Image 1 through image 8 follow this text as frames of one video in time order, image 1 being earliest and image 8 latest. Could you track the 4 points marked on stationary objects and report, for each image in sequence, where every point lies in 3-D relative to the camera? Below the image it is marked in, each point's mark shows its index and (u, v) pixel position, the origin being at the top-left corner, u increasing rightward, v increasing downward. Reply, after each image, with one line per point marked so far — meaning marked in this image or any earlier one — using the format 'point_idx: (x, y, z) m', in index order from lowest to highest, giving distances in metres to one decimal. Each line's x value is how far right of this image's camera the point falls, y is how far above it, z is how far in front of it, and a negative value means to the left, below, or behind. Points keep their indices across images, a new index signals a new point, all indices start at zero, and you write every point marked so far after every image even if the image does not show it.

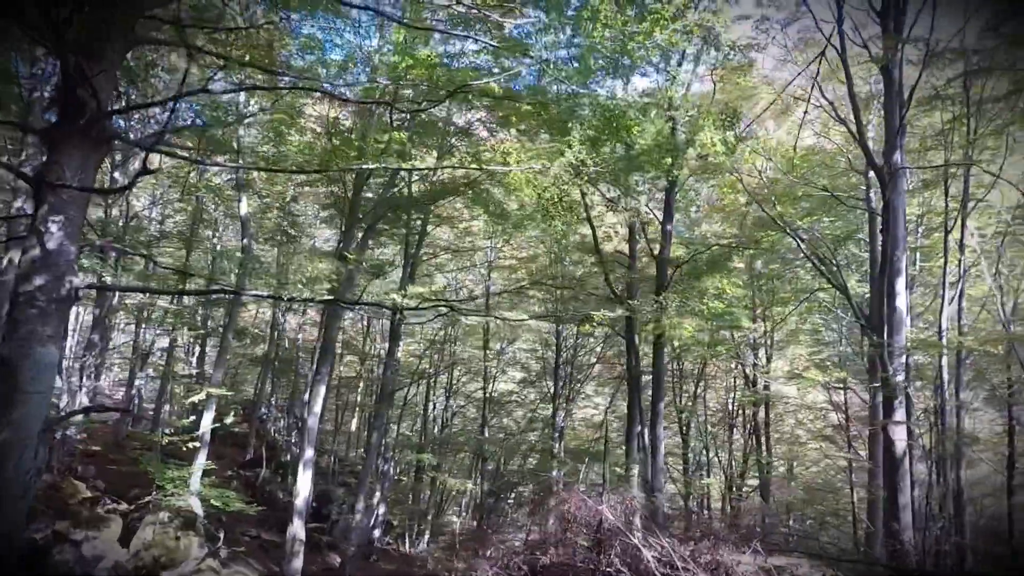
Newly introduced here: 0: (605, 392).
0: (+2.0, -2.3, +13.2) m
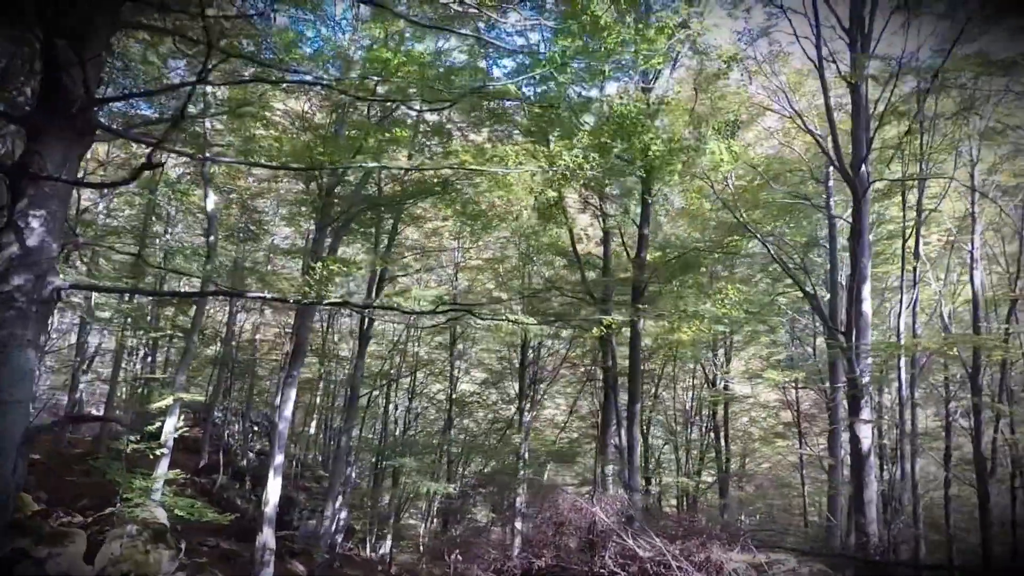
0: (+1.2, -2.3, +13.3) m
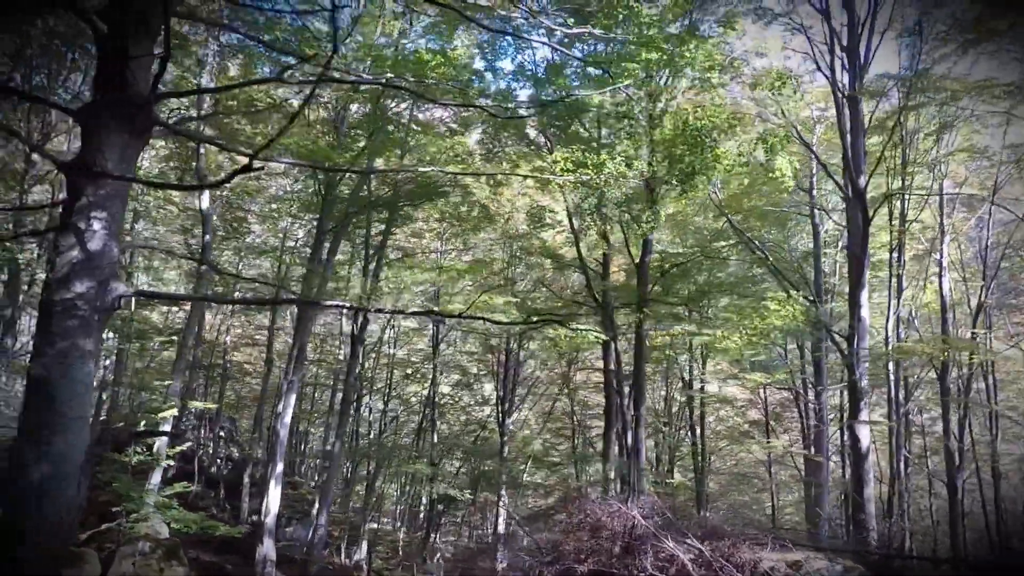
0: (+0.7, -2.4, +13.4) m
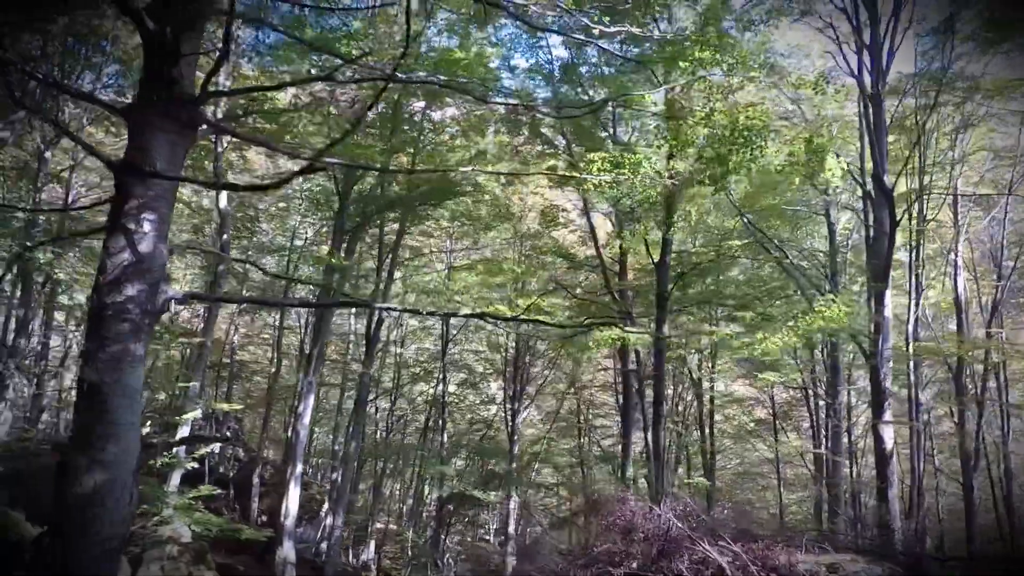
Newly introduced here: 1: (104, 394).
0: (+0.9, -2.4, +13.4) m
1: (-1.7, -0.4, +2.4) m
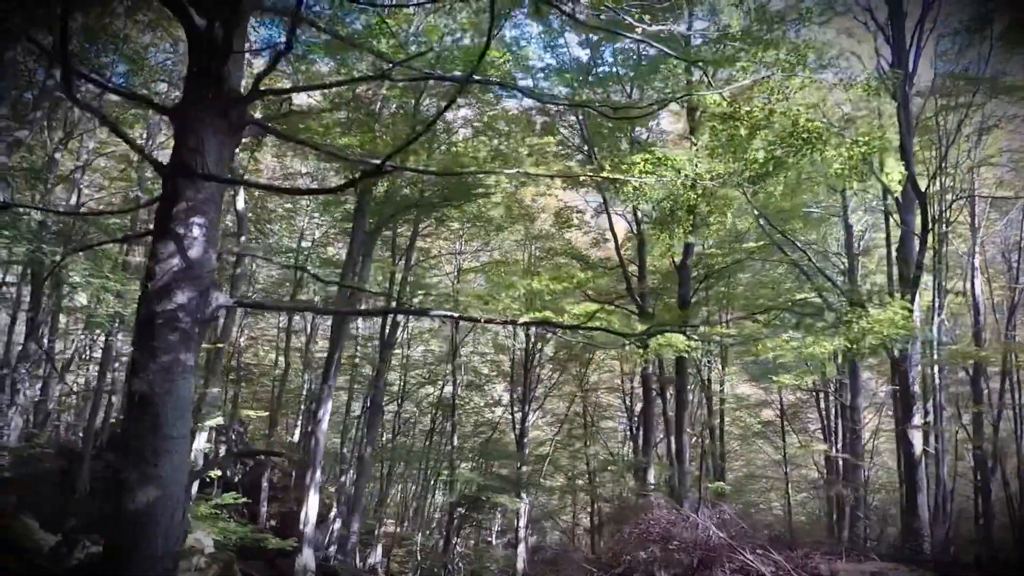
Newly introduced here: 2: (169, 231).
0: (+1.0, -2.4, +13.3) m
1: (-1.4, -0.5, +2.3) m
2: (-1.4, +0.2, +2.5) m
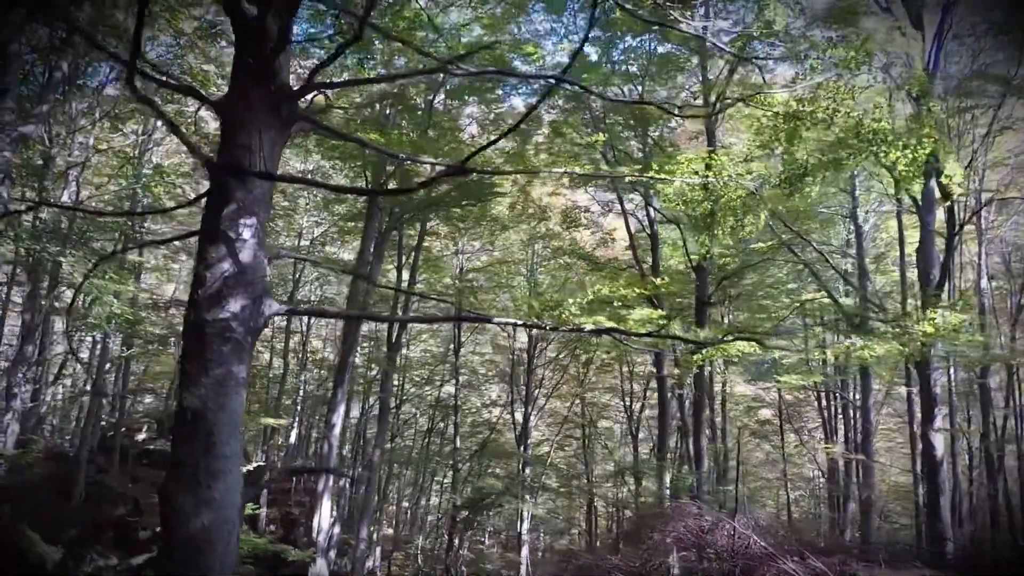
0: (+1.0, -2.4, +13.2) m
1: (-1.1, -0.5, +2.2) m
2: (-1.1, +0.2, +2.3) m
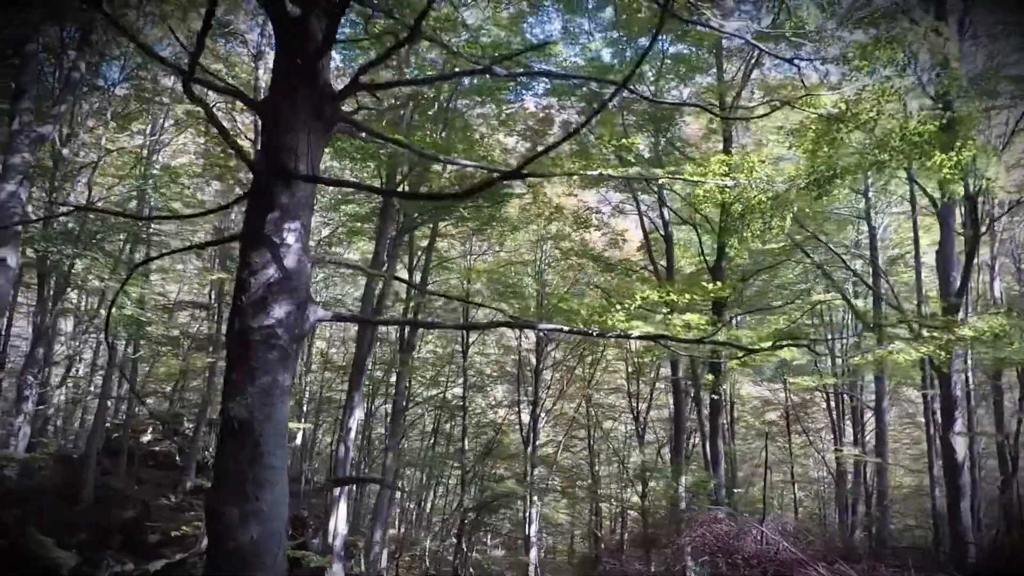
0: (+1.2, -2.4, +13.1) m
1: (-0.9, -0.5, +2.1) m
2: (-0.9, +0.2, +2.2) m
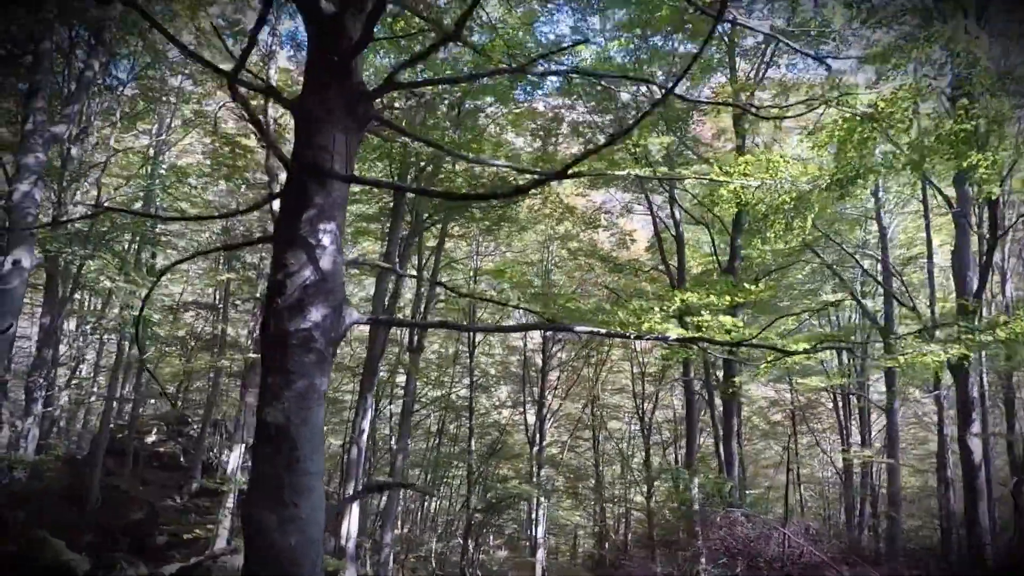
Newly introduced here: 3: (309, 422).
0: (+1.3, -2.4, +13.1) m
1: (-0.8, -0.5, +2.1) m
2: (-0.8, +0.2, +2.2) m
3: (-0.7, -0.5, +2.1) m
